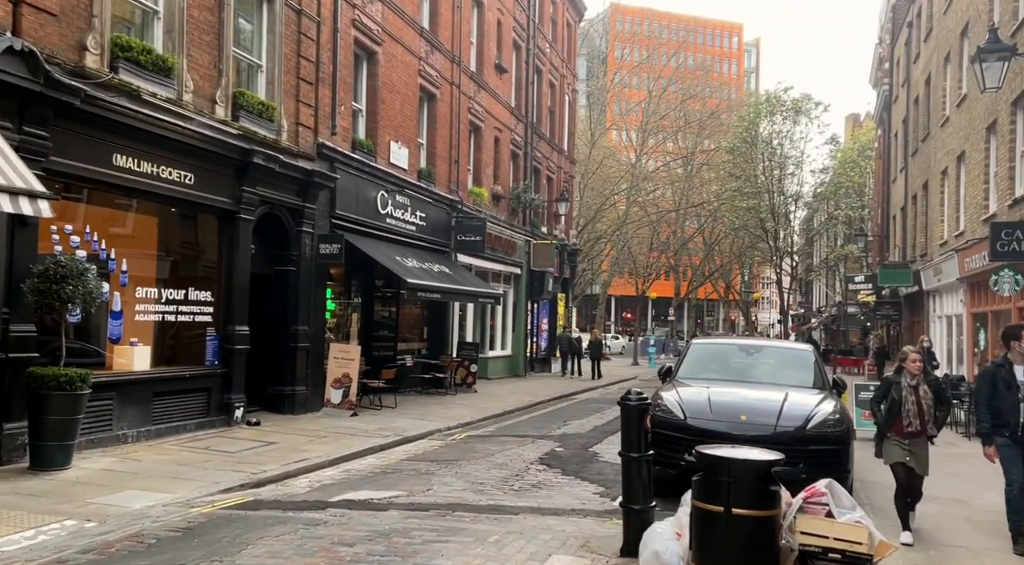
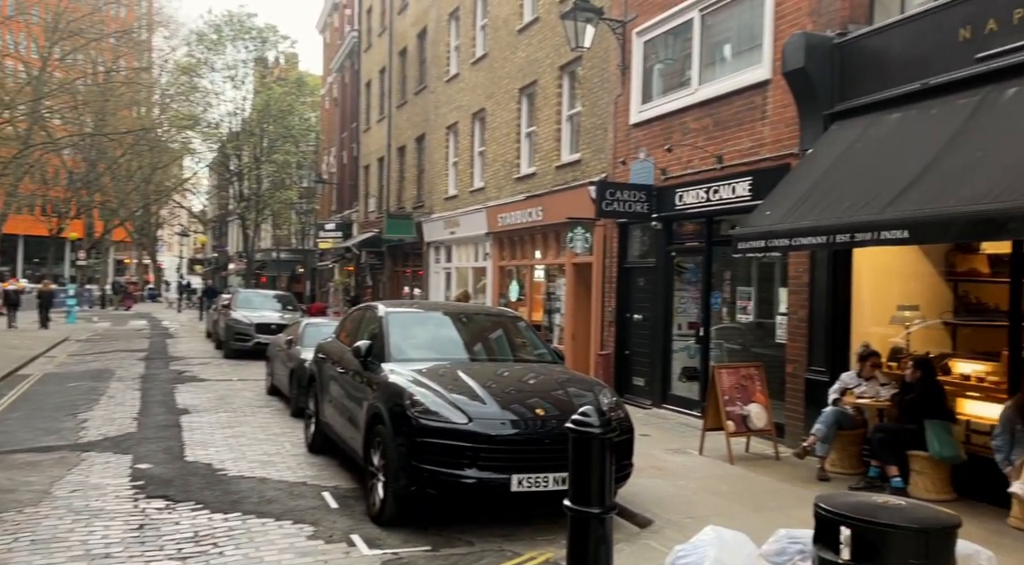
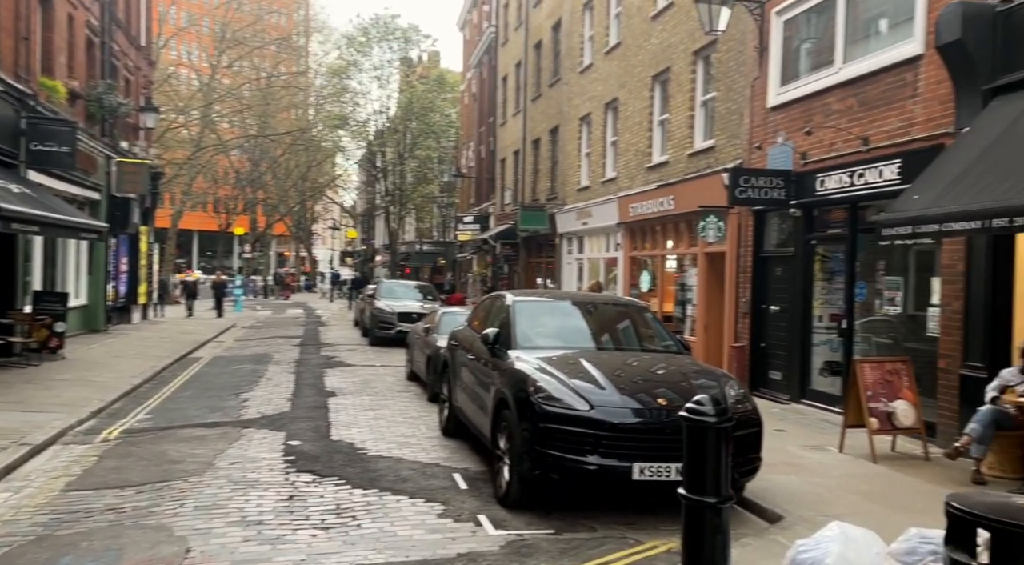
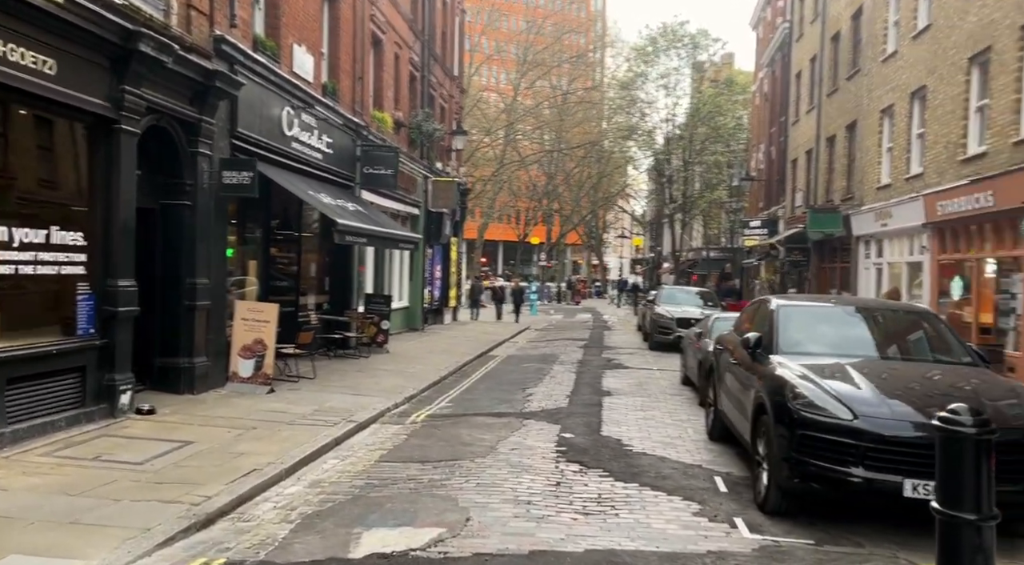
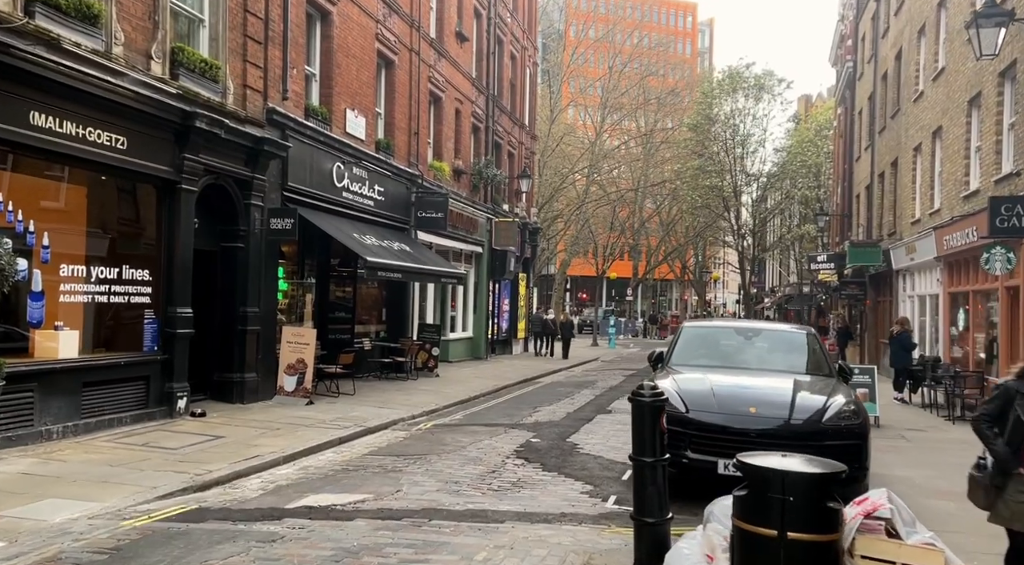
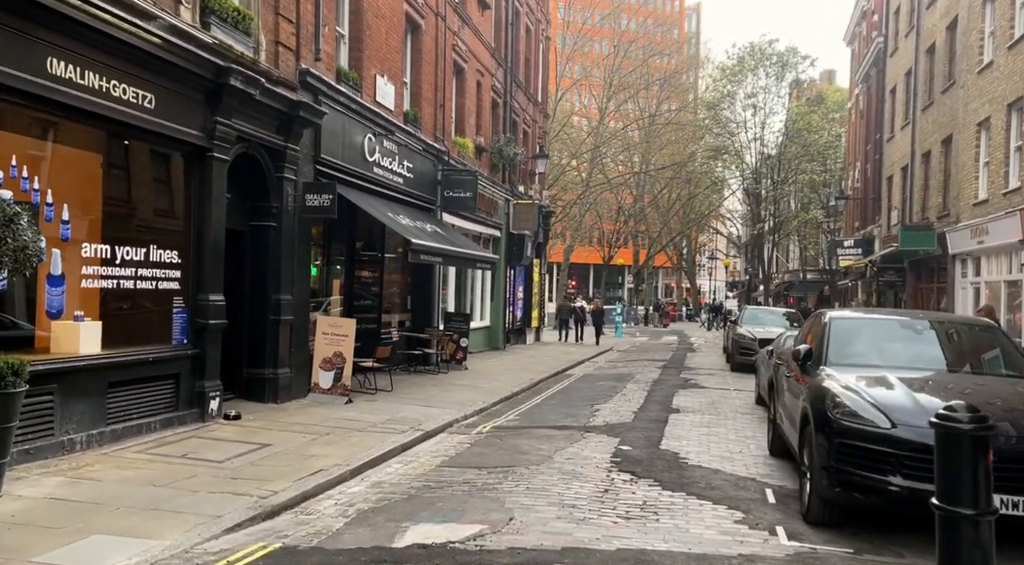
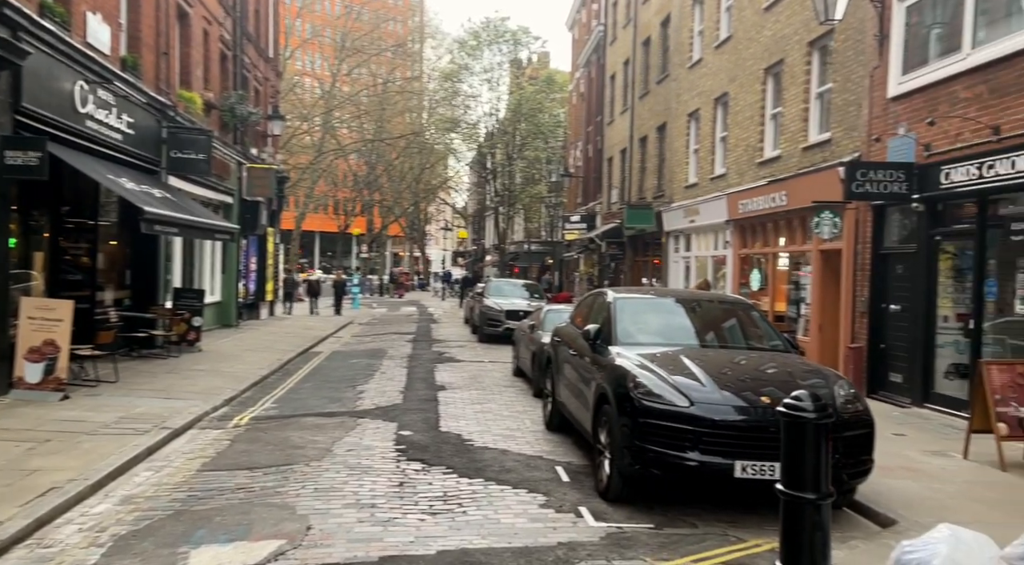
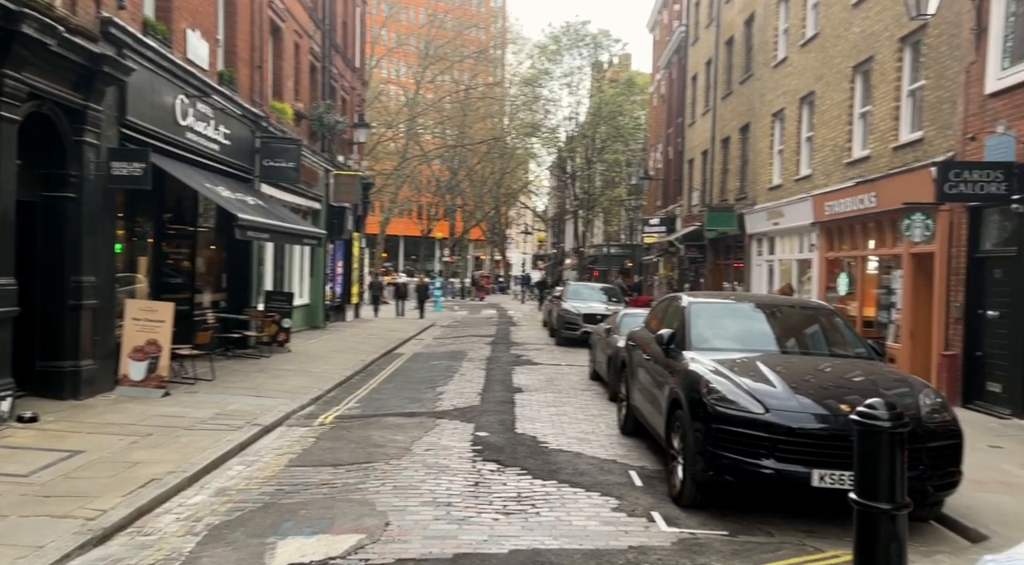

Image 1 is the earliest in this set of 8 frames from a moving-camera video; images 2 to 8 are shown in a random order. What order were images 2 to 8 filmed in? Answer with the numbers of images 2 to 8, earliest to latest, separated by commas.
5, 6, 4, 8, 7, 3, 2
